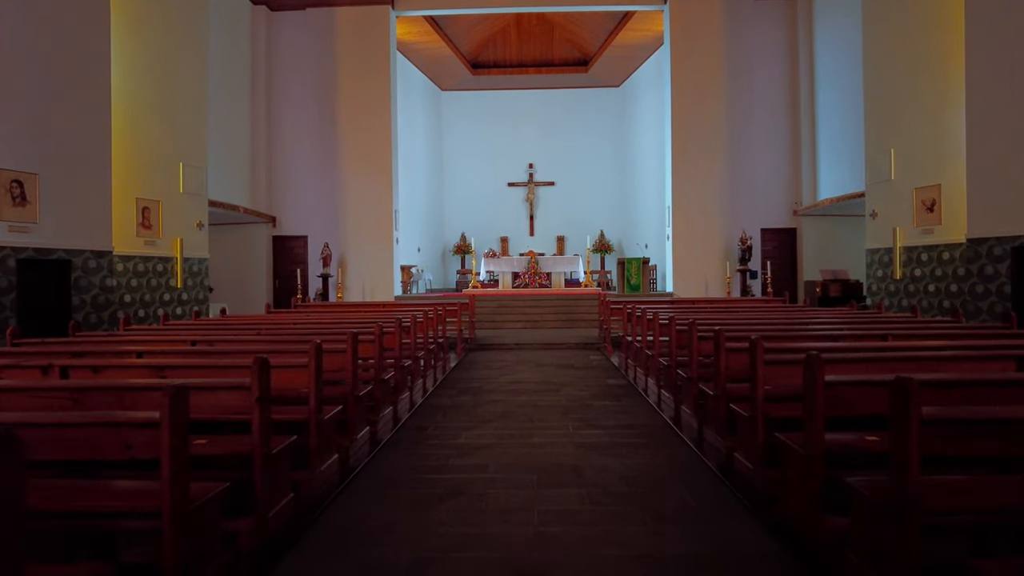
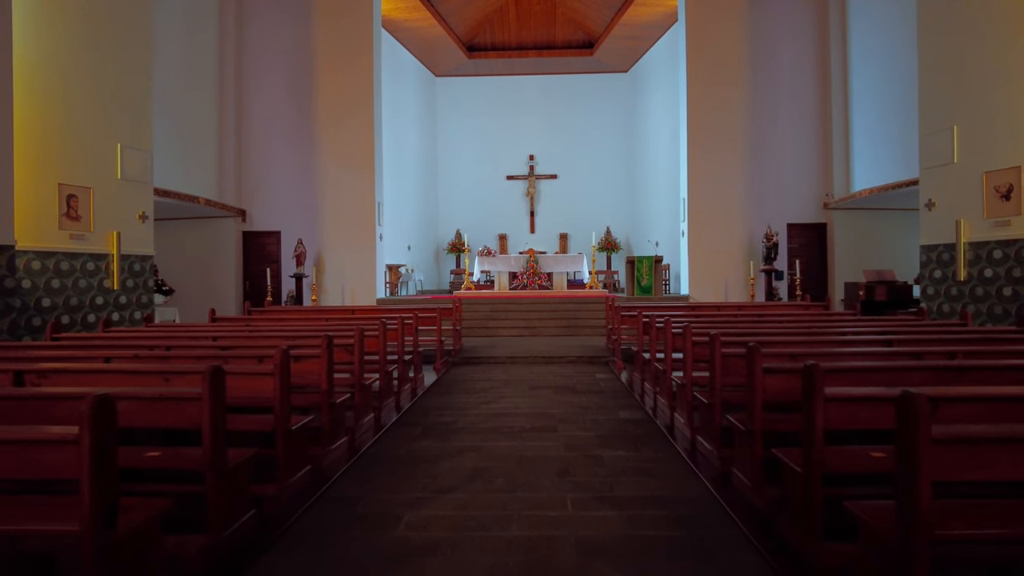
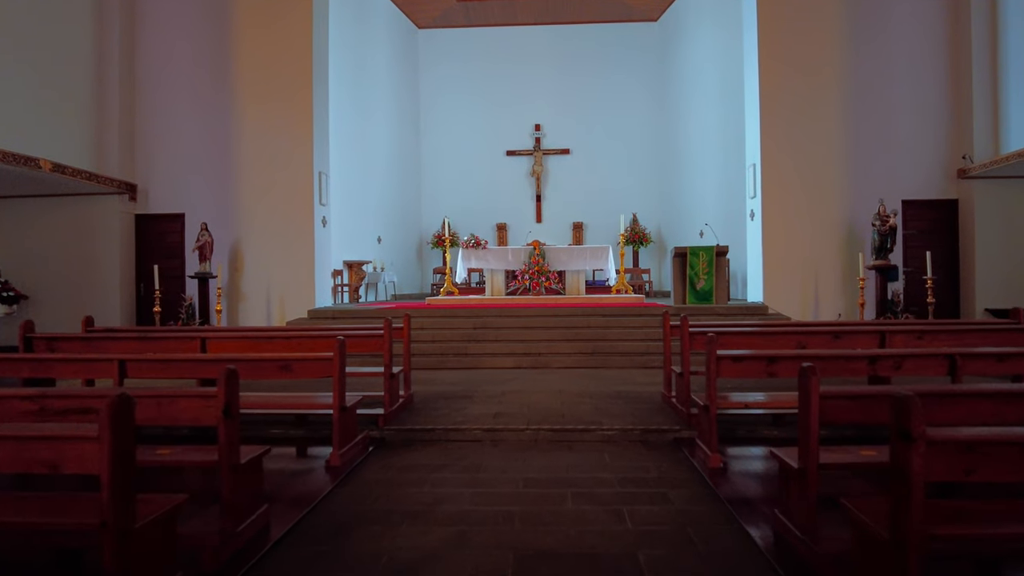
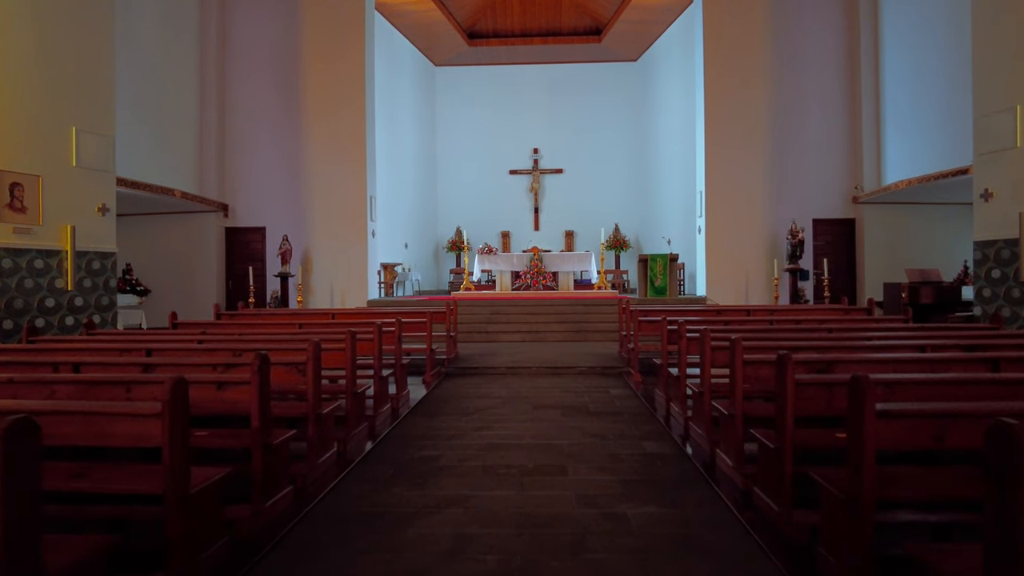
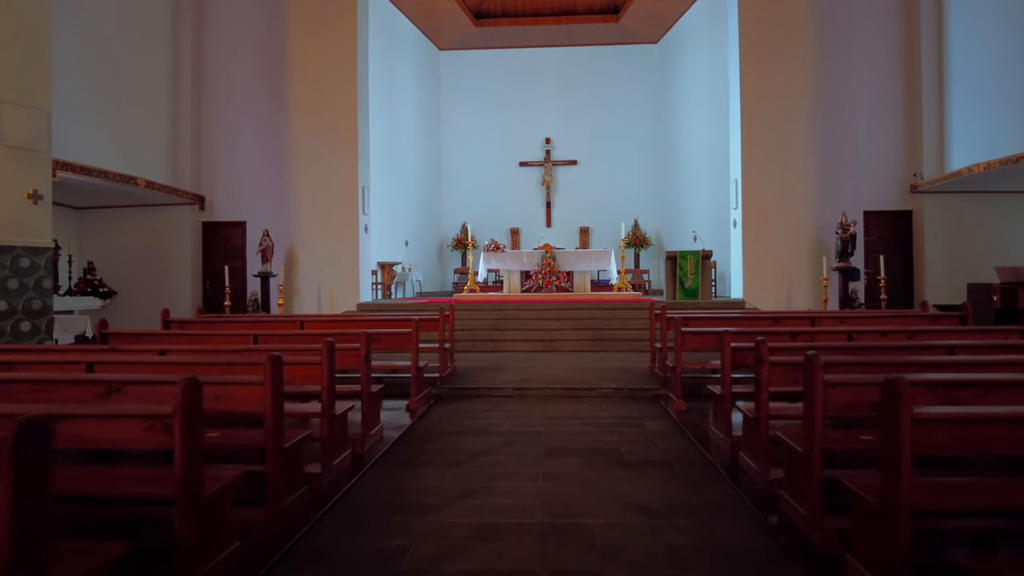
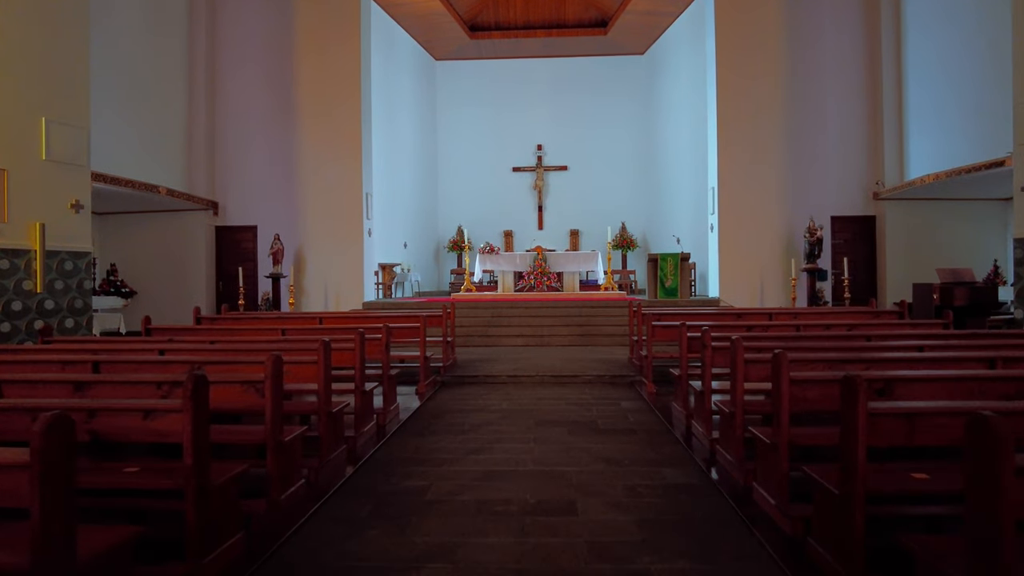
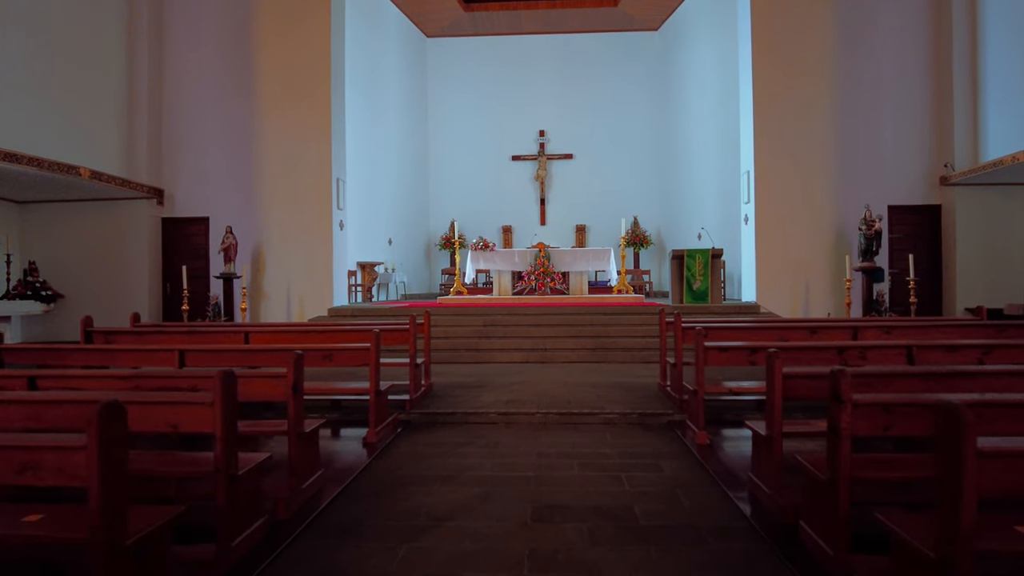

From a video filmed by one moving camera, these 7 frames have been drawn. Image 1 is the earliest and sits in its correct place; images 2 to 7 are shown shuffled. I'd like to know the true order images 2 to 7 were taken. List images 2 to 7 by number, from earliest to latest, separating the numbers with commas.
2, 4, 6, 5, 7, 3
